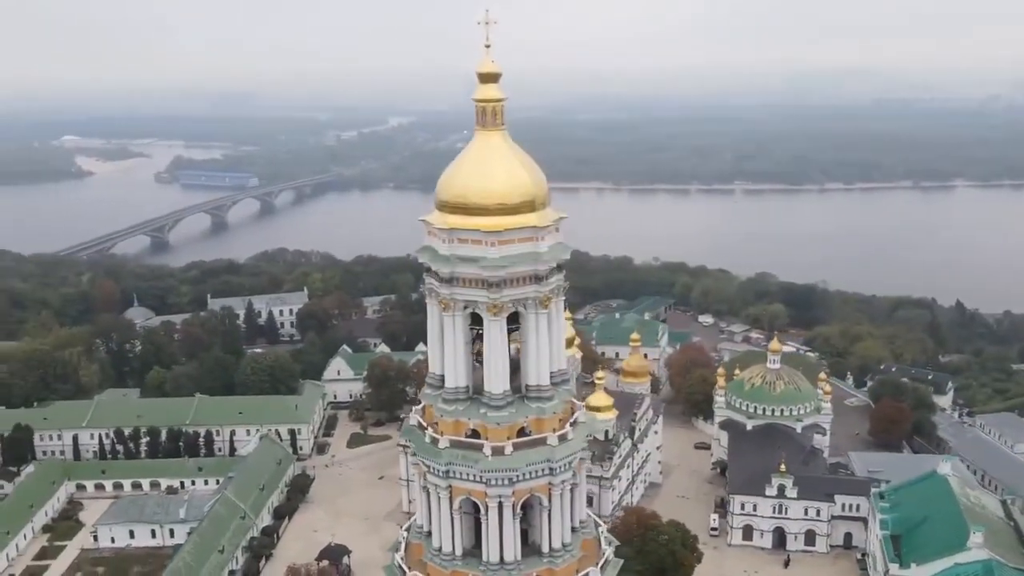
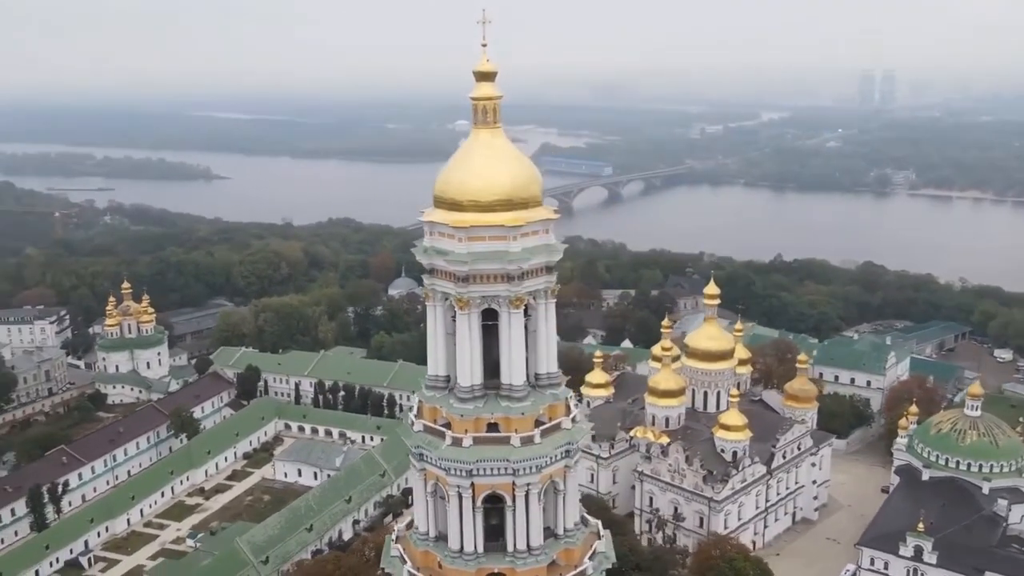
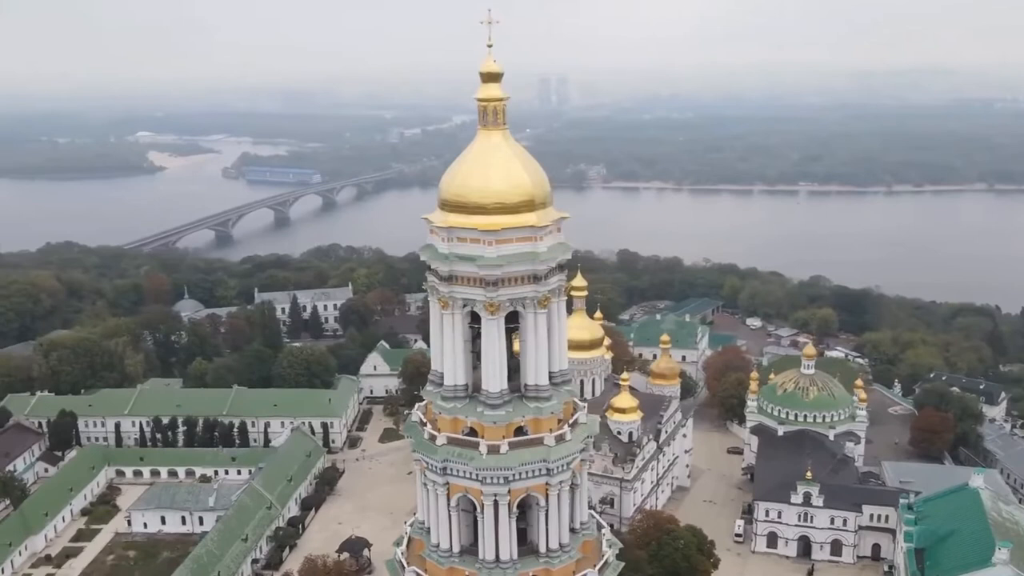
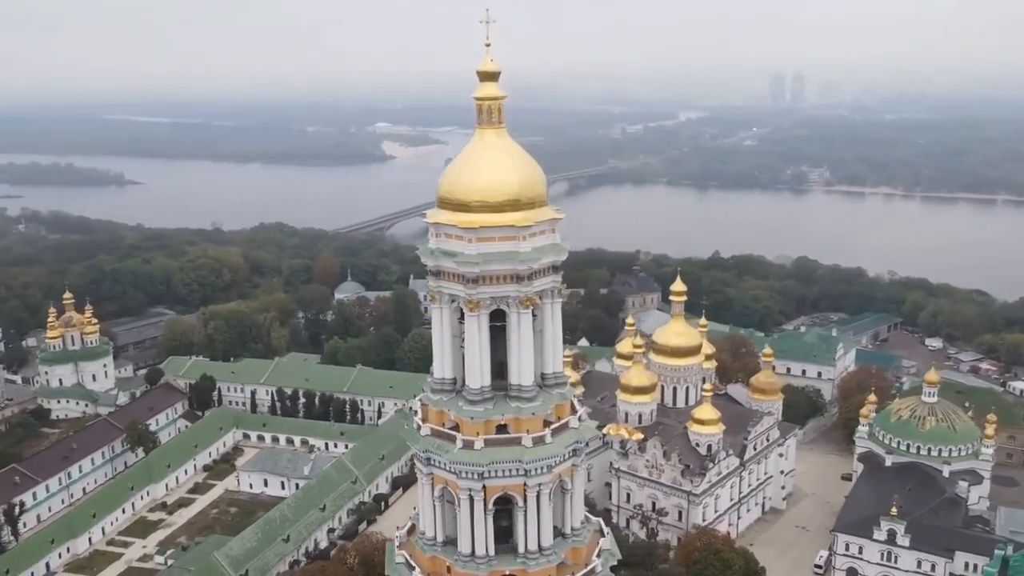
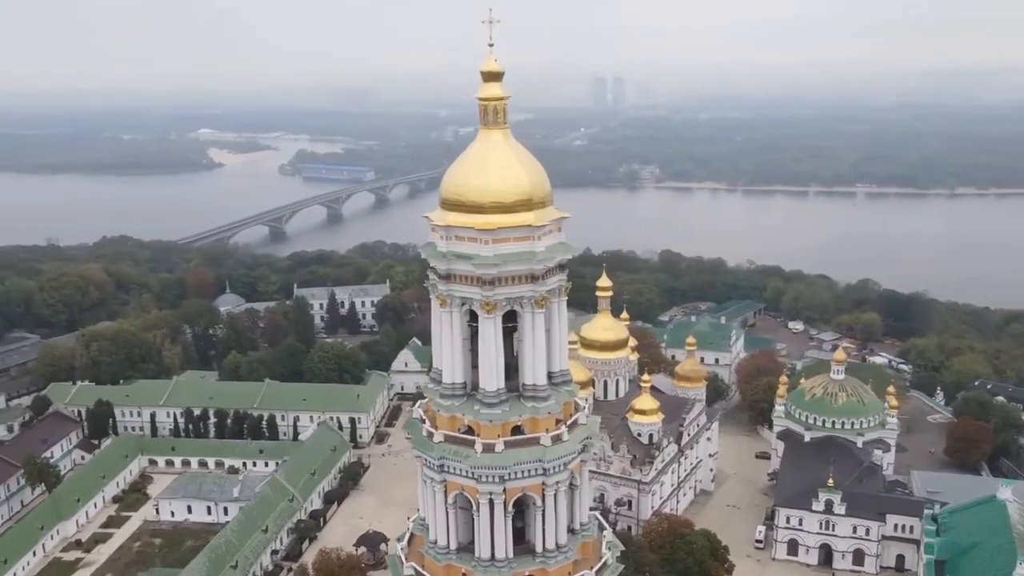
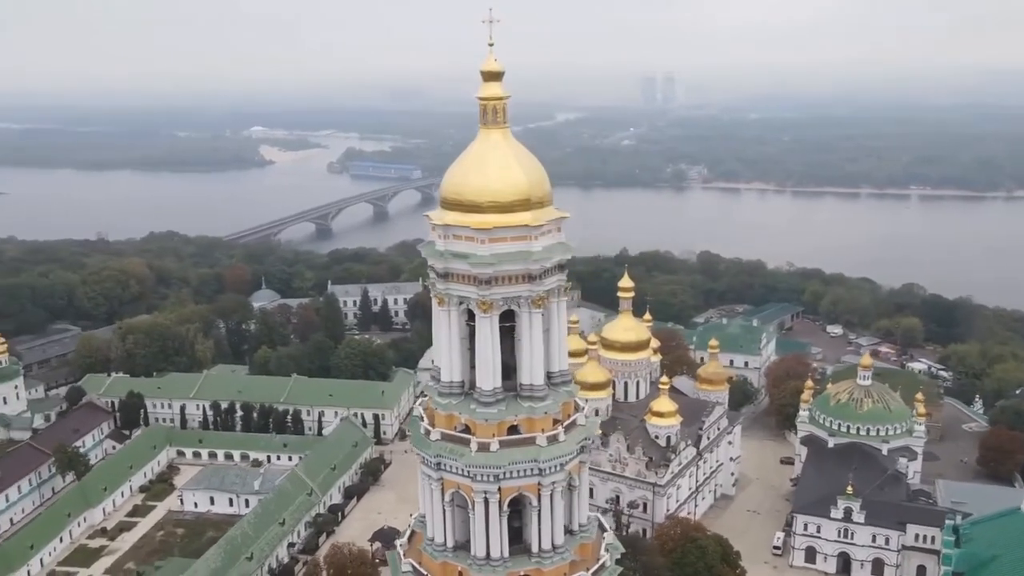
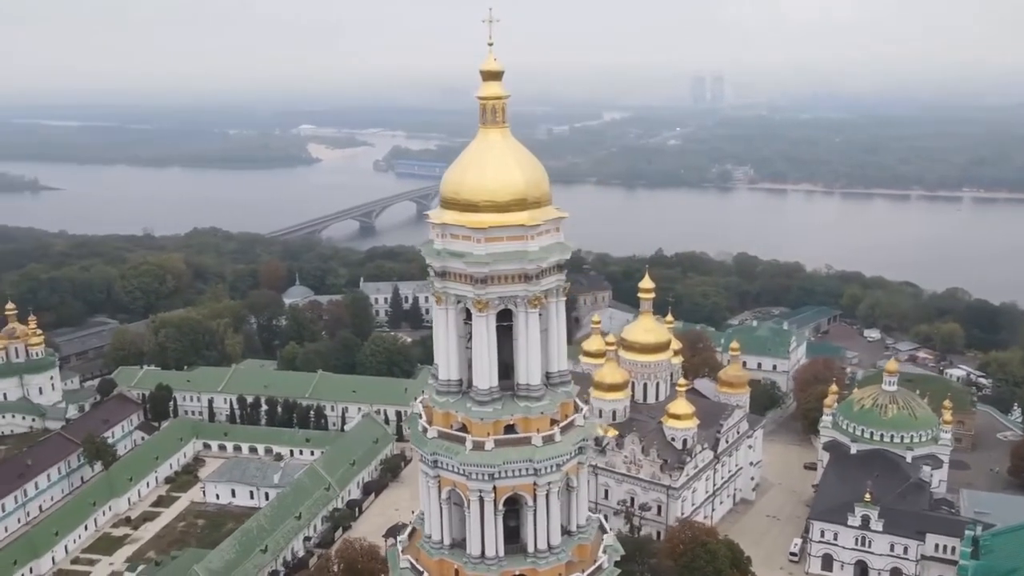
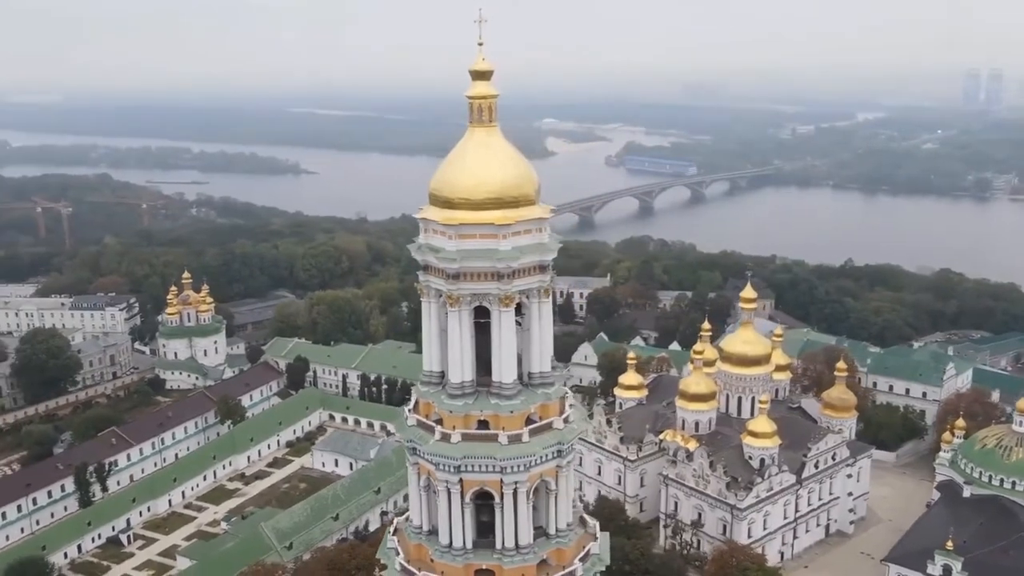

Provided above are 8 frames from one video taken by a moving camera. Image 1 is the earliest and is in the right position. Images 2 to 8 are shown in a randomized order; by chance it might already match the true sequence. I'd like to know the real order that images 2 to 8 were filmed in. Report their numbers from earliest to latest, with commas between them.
3, 5, 6, 7, 4, 2, 8
